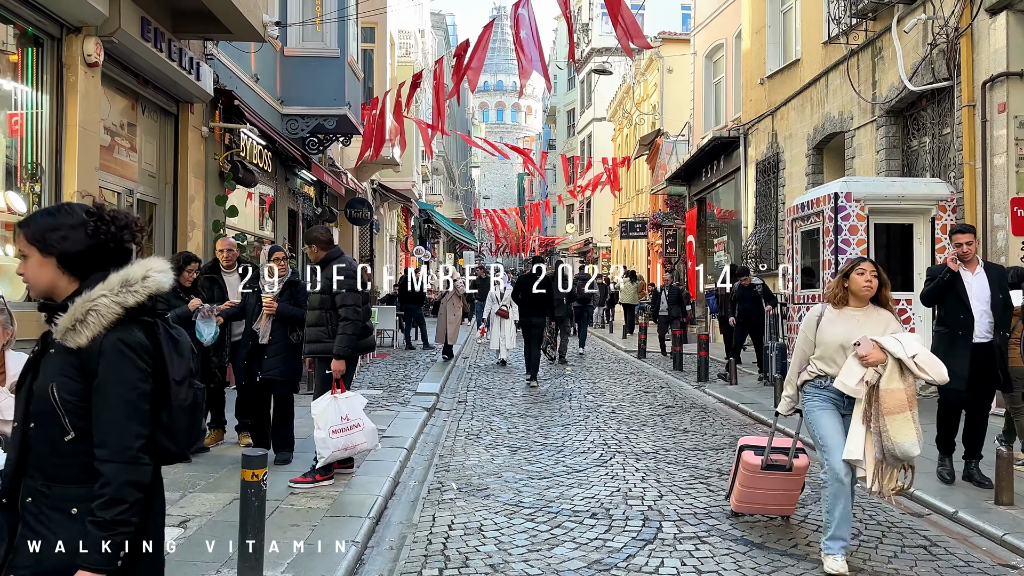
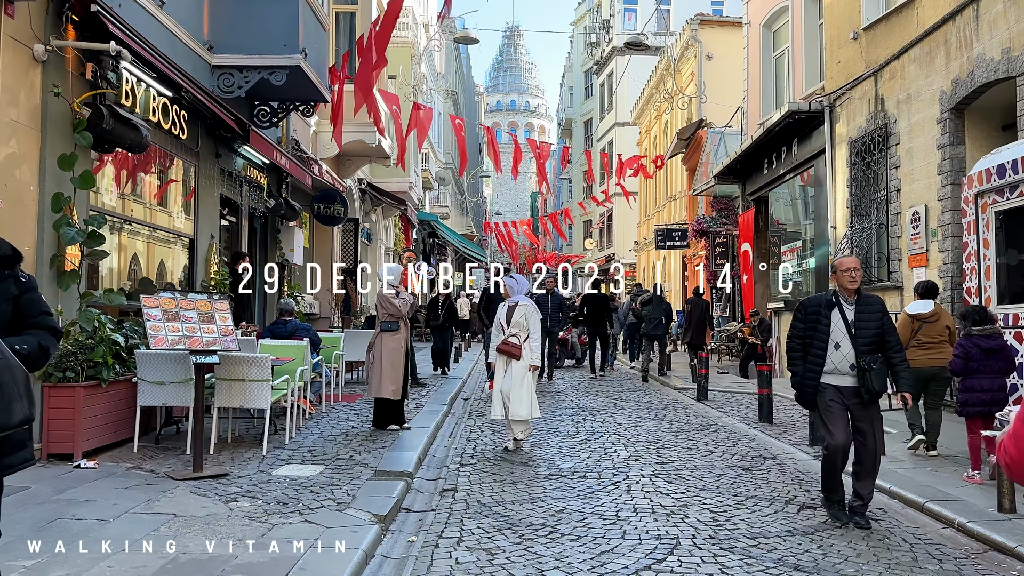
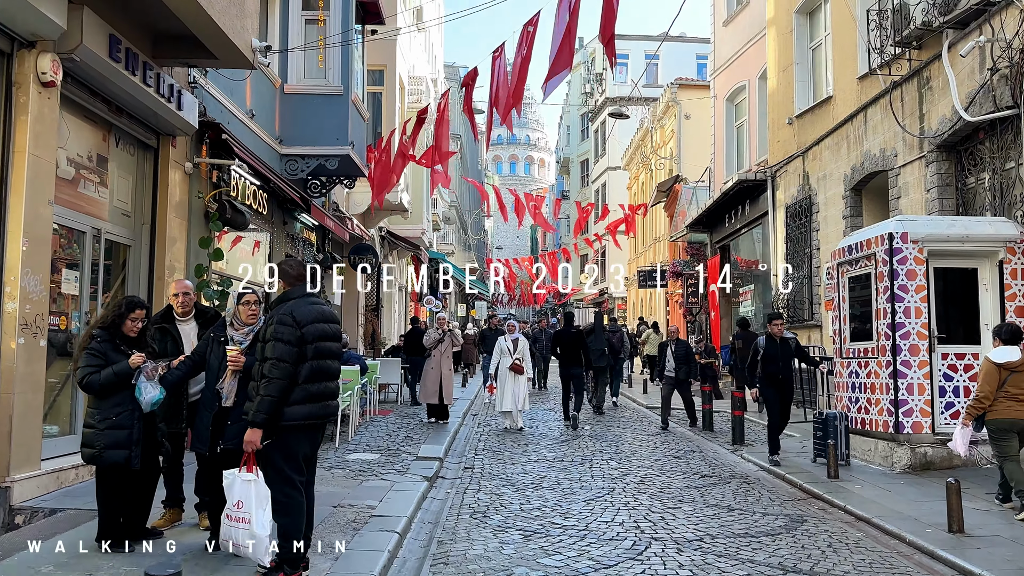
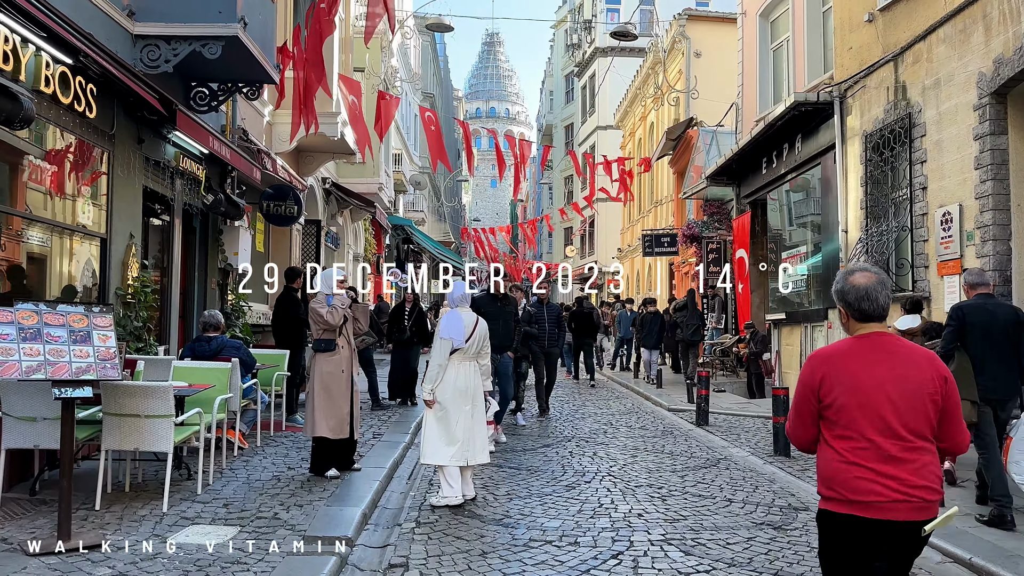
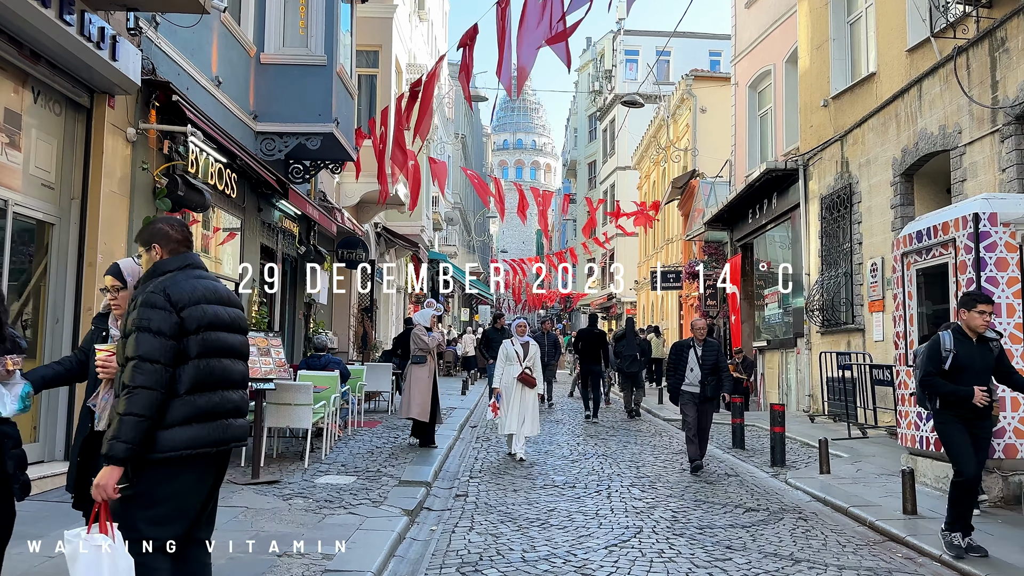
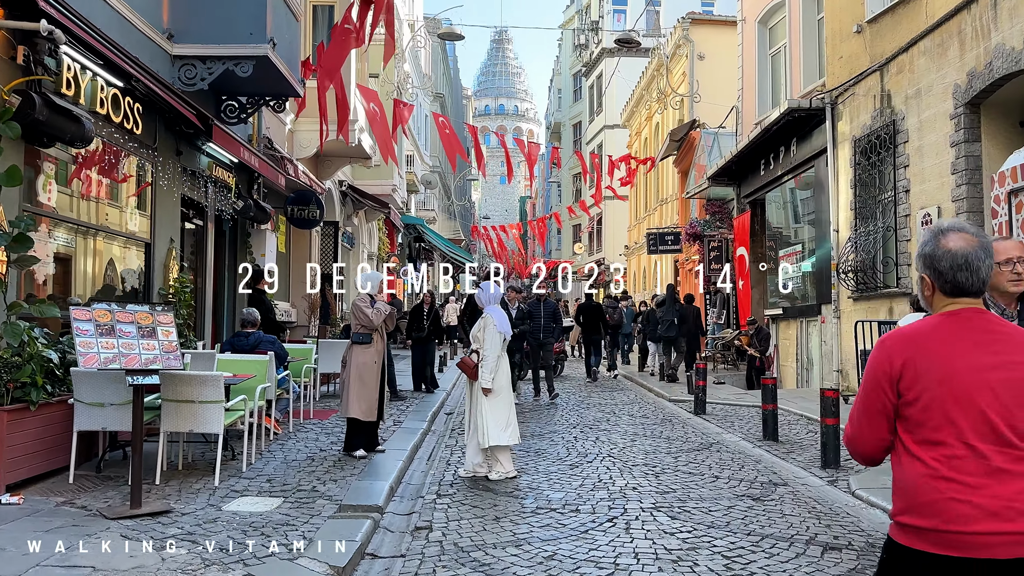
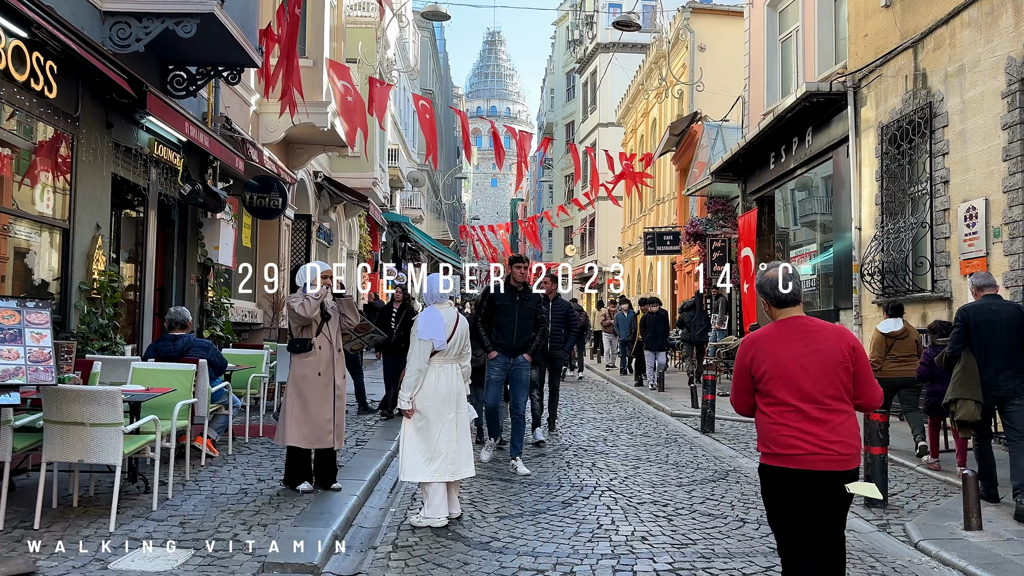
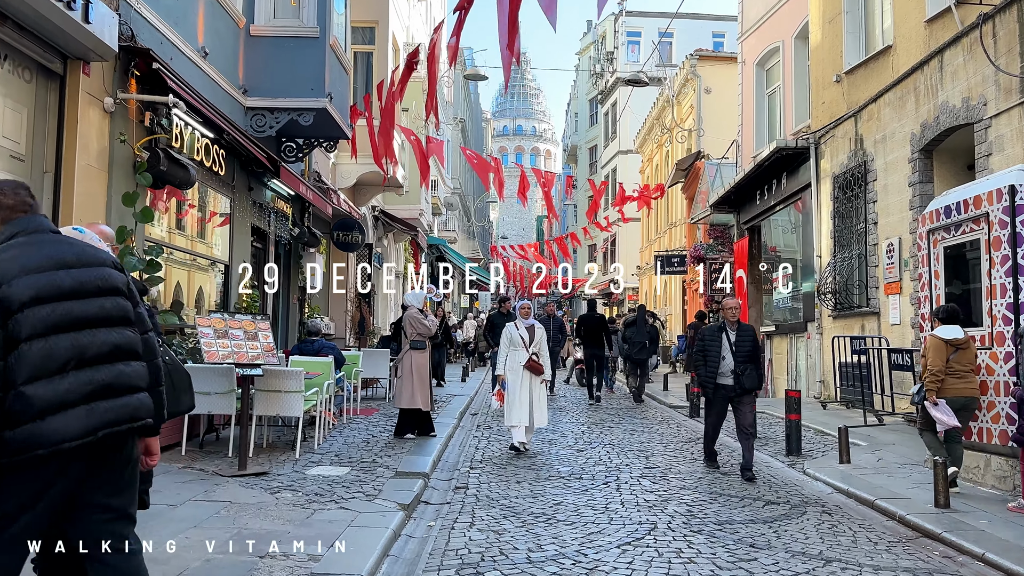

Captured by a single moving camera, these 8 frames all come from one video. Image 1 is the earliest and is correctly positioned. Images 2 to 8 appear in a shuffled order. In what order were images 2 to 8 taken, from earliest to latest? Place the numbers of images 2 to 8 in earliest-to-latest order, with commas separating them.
3, 5, 8, 2, 6, 4, 7
